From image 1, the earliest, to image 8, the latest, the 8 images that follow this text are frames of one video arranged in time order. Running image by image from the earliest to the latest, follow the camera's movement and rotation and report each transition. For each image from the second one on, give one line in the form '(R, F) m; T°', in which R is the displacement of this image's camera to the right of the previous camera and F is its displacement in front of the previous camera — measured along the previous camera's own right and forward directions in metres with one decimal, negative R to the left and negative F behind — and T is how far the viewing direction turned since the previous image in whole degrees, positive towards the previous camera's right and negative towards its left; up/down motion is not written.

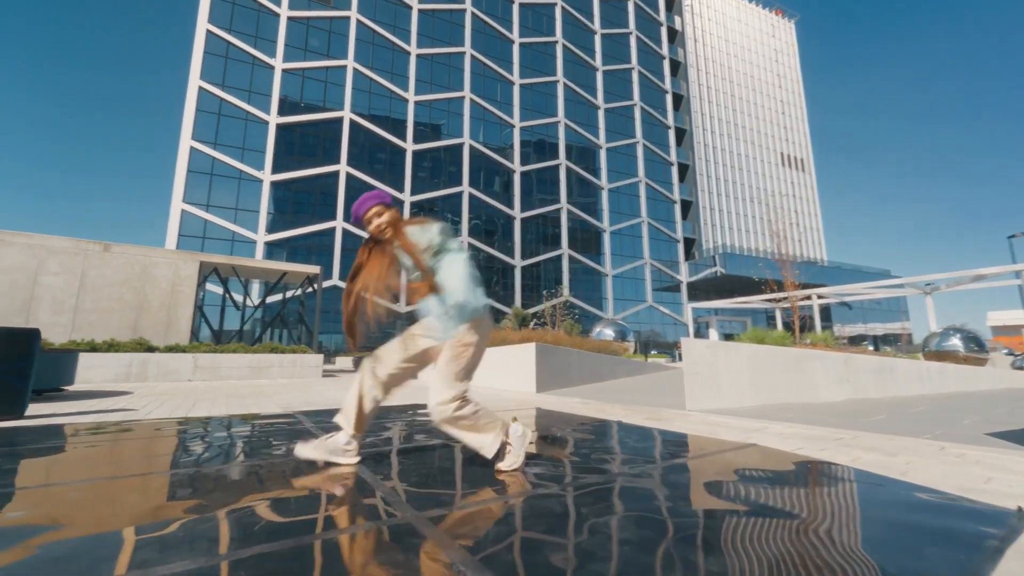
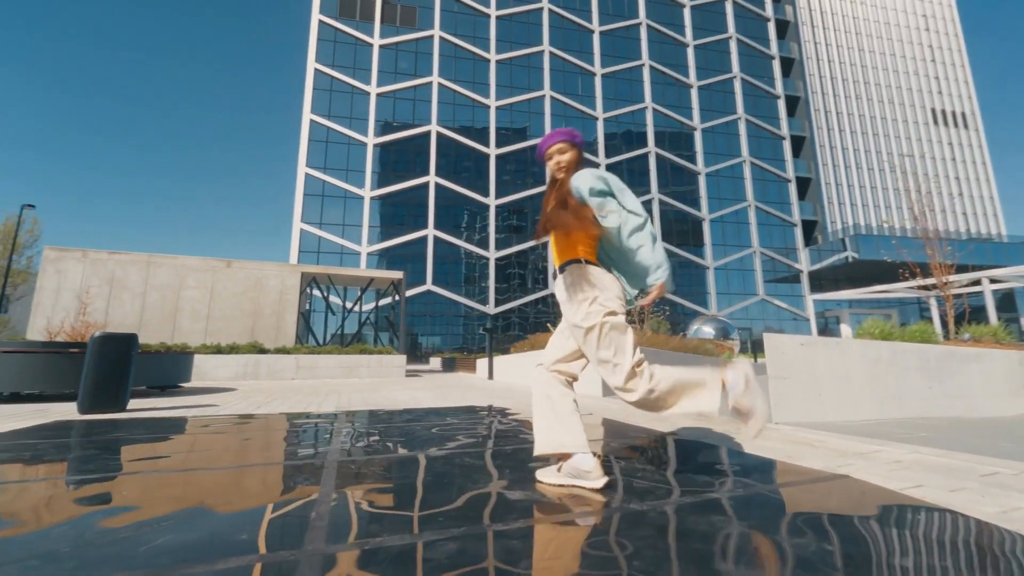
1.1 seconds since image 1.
(+0.8, +0.7) m; -13°
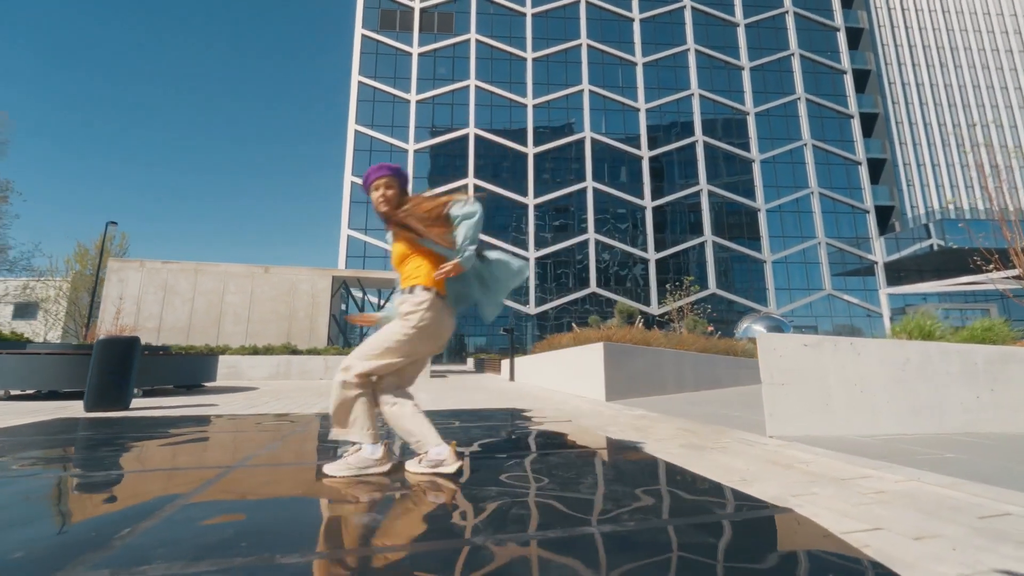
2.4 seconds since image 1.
(+1.2, +0.5) m; -7°
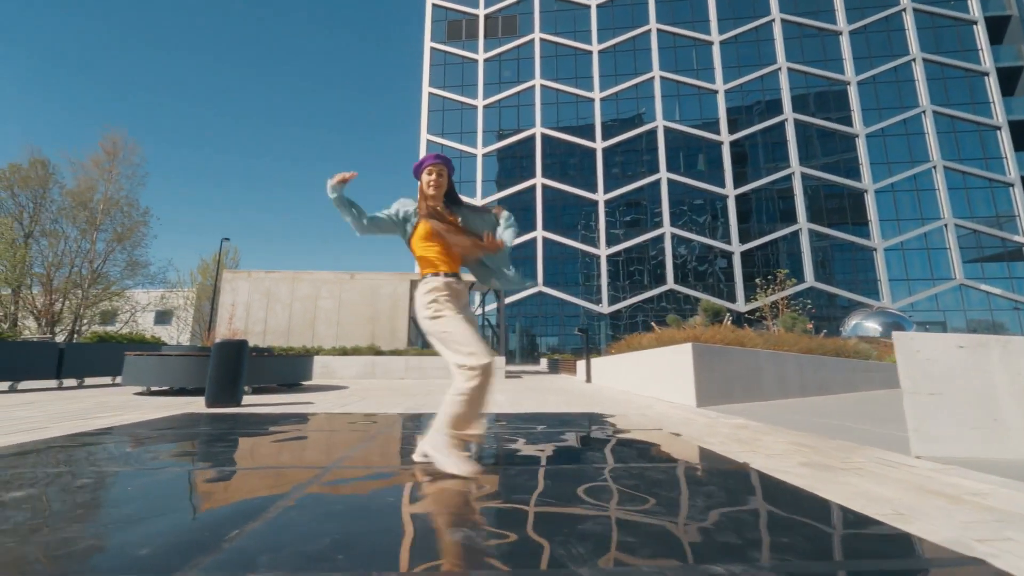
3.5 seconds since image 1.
(-0.1, +0.2) m; -9°
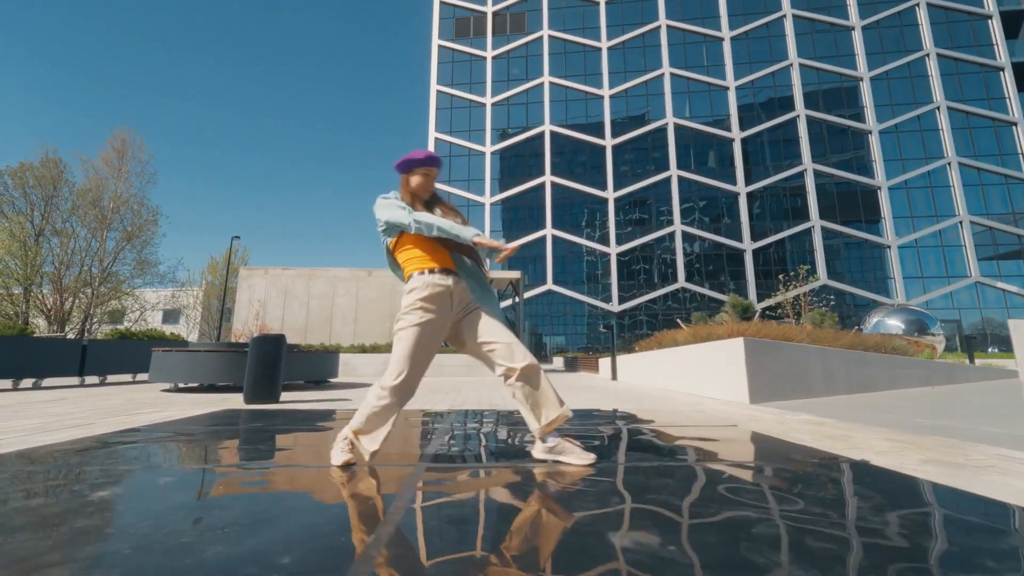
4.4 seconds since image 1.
(-0.7, +0.1) m; 0°
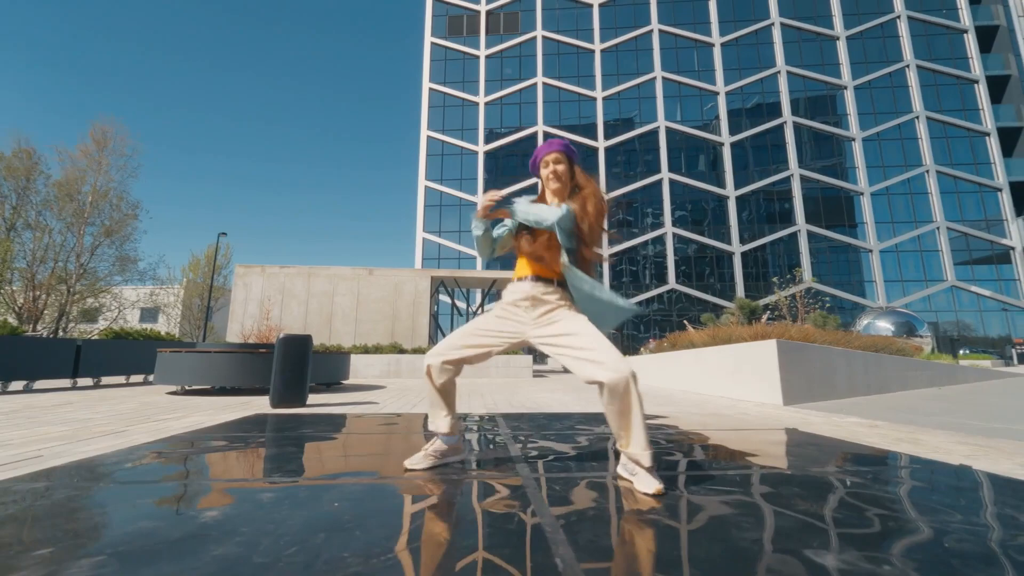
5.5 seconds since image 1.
(-0.9, 0.0) m; +3°
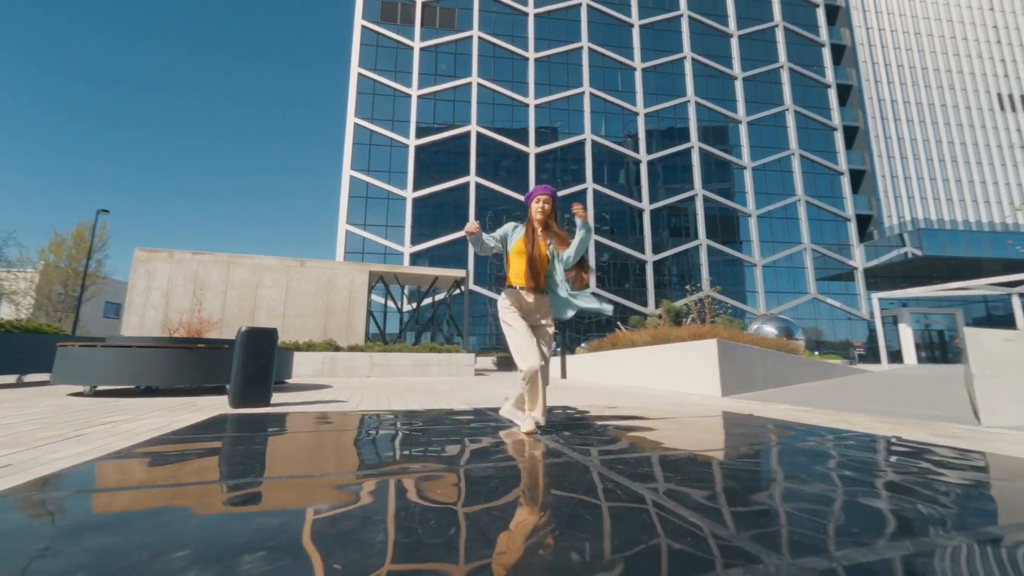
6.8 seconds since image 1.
(-1.3, -0.1) m; +12°
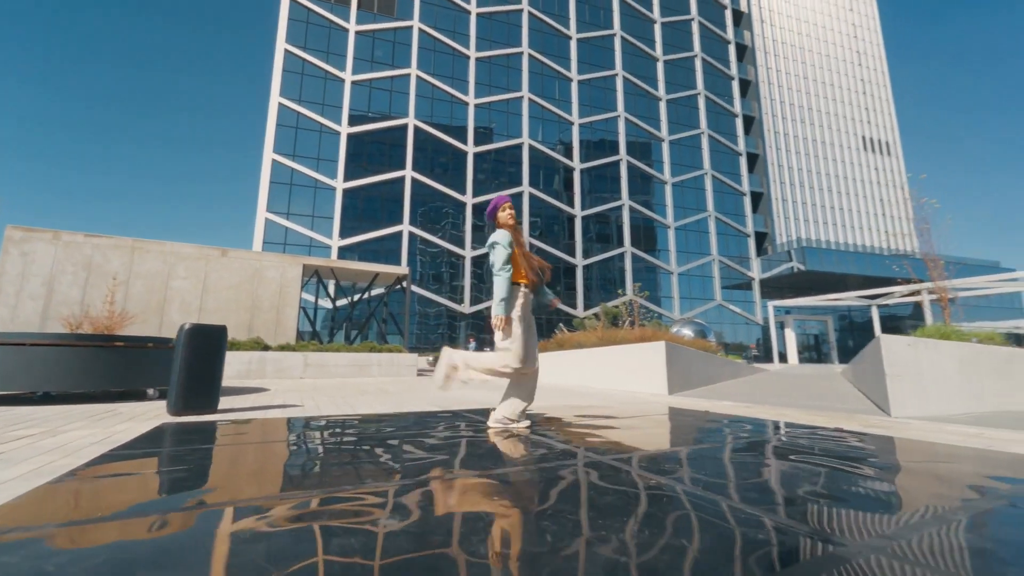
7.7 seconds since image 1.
(-1.0, +0.1) m; +11°
